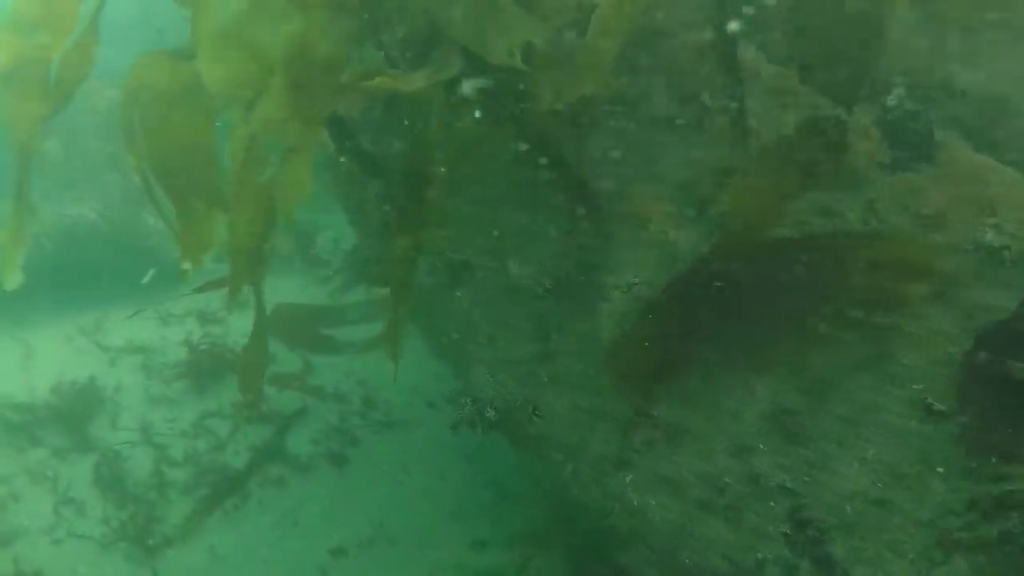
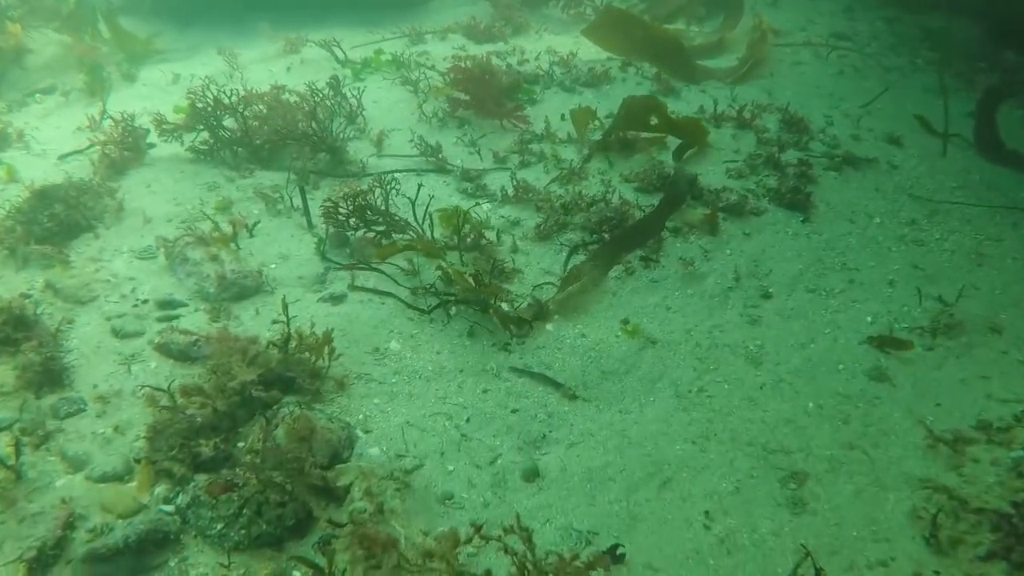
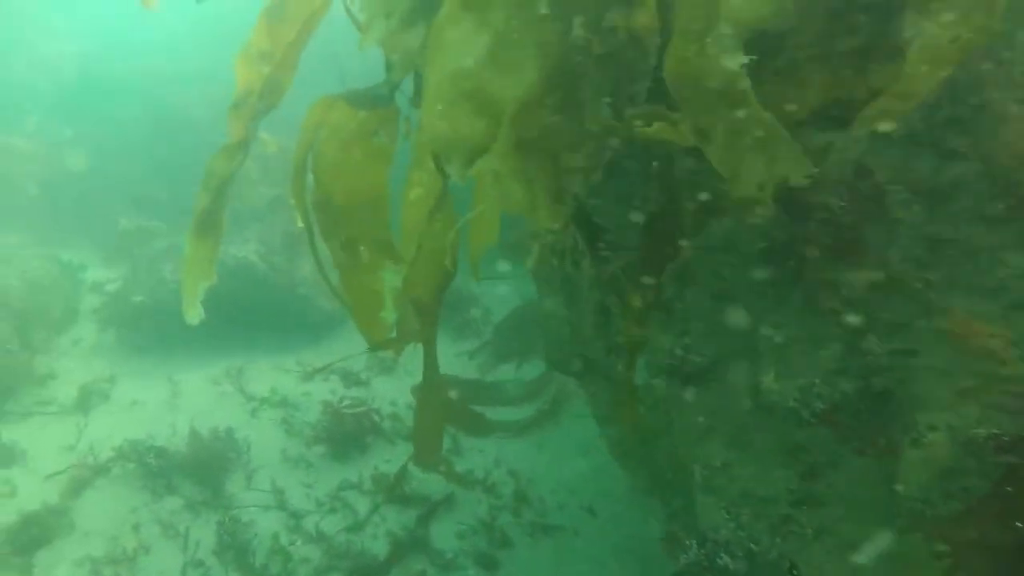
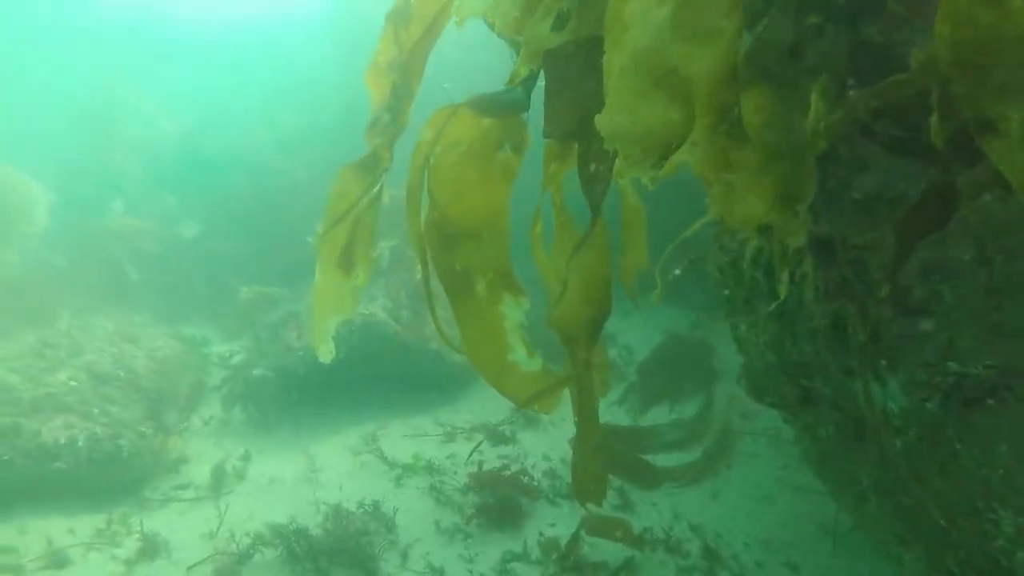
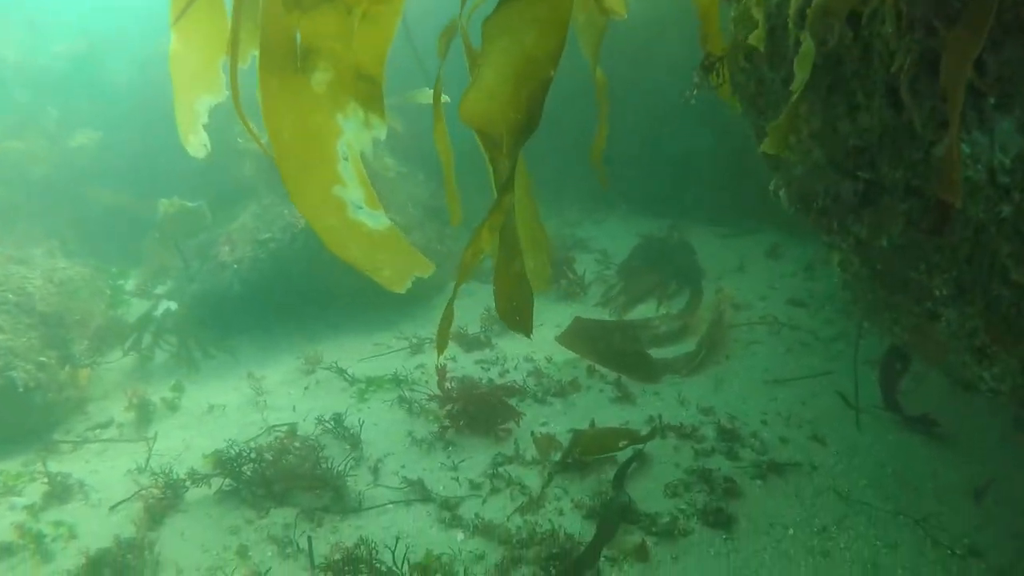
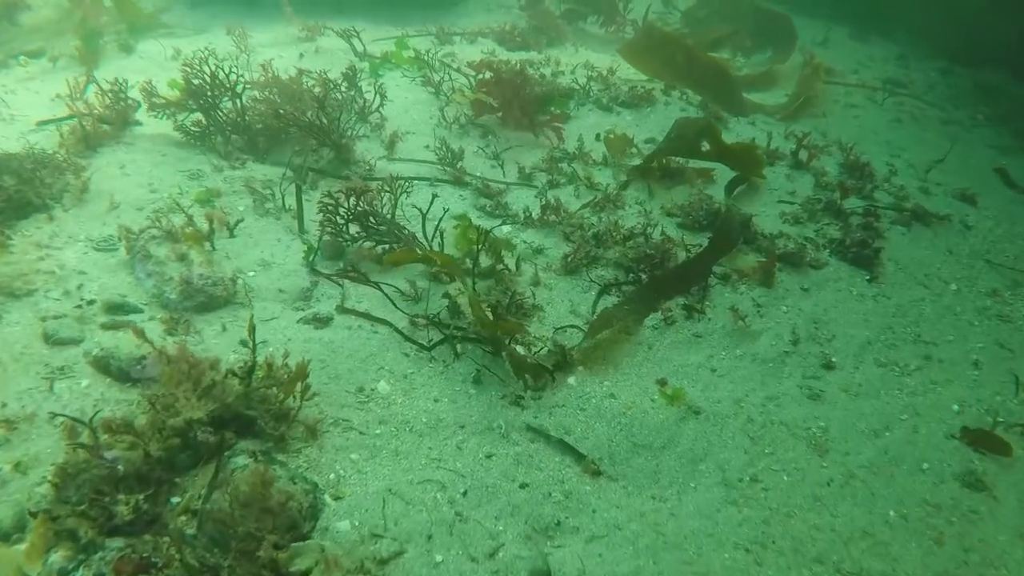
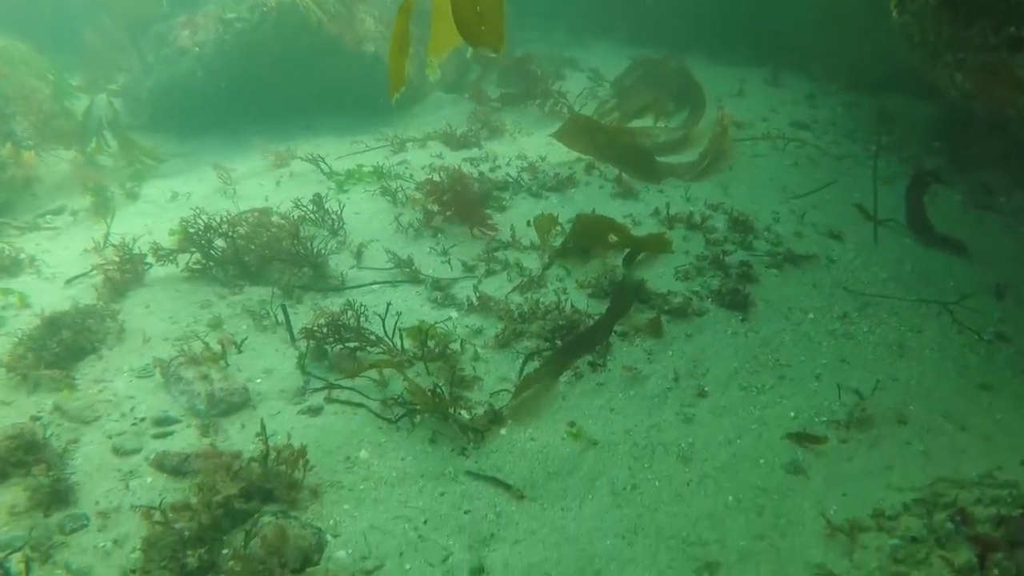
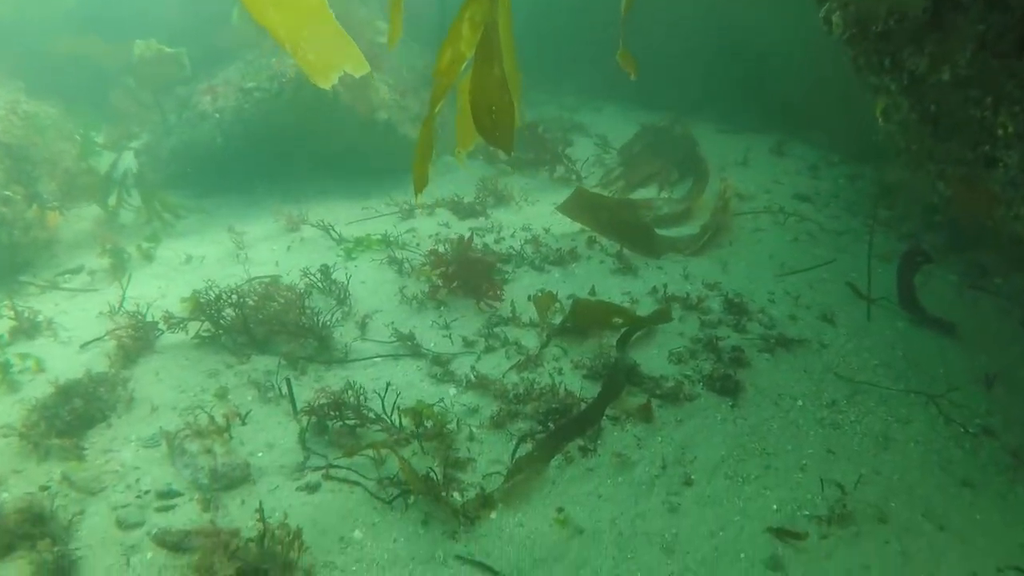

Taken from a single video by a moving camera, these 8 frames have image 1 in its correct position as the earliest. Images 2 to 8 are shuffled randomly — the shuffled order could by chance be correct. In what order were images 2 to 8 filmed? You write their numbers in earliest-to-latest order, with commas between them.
3, 4, 5, 8, 7, 2, 6
